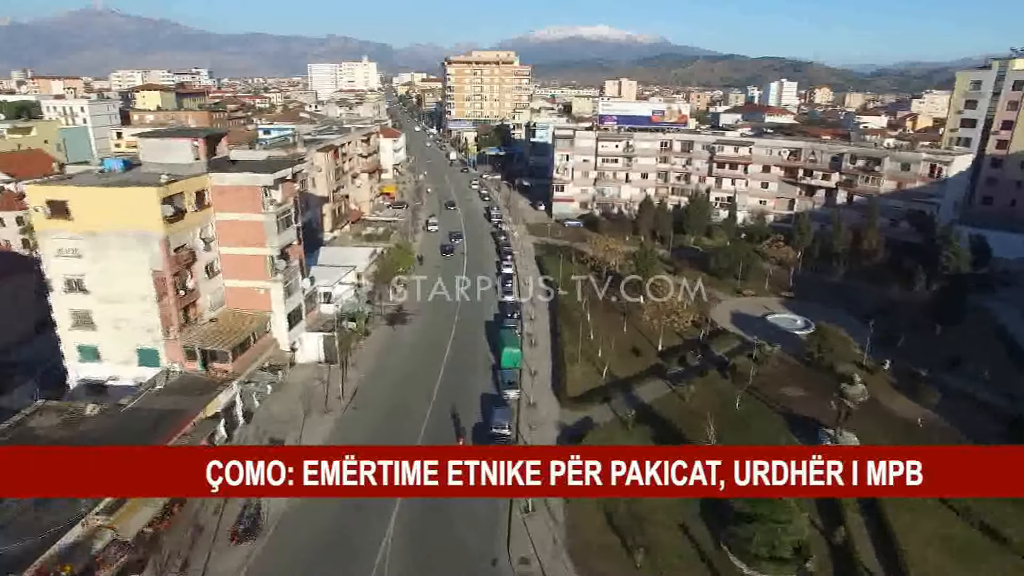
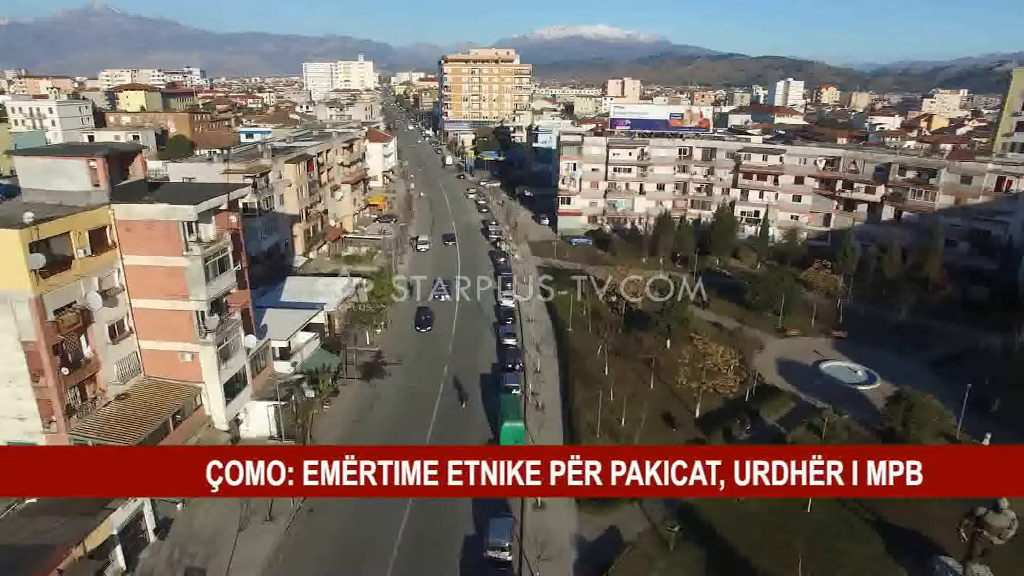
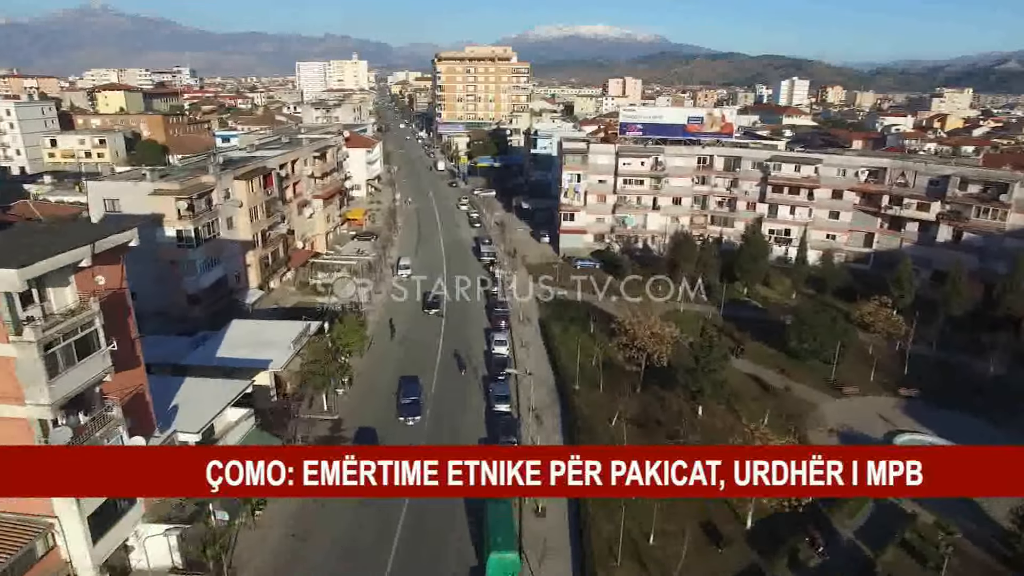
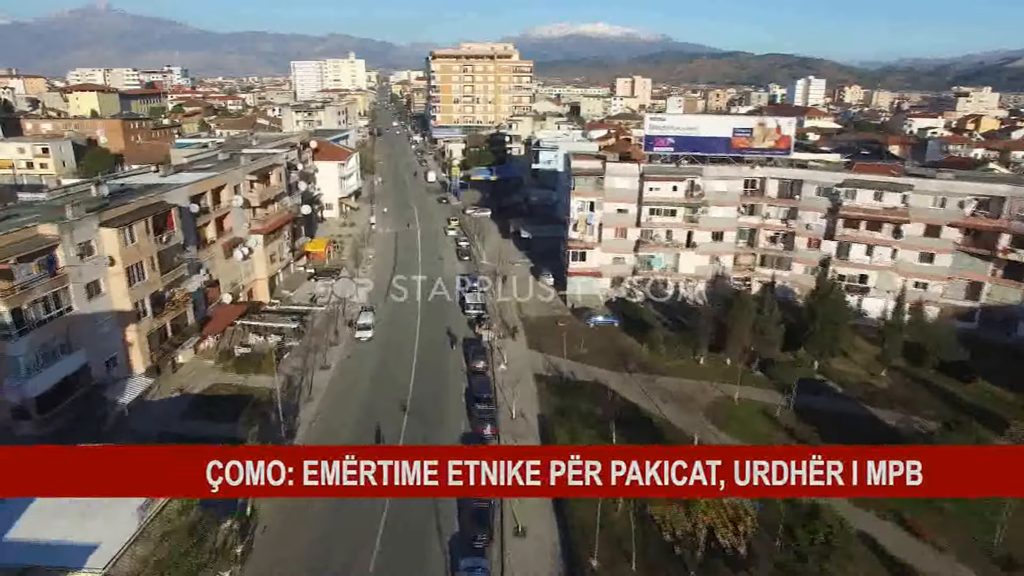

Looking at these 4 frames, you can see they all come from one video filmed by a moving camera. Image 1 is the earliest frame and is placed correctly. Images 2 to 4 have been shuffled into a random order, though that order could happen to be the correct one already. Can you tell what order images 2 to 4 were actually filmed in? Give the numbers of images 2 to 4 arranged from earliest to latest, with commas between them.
2, 3, 4
